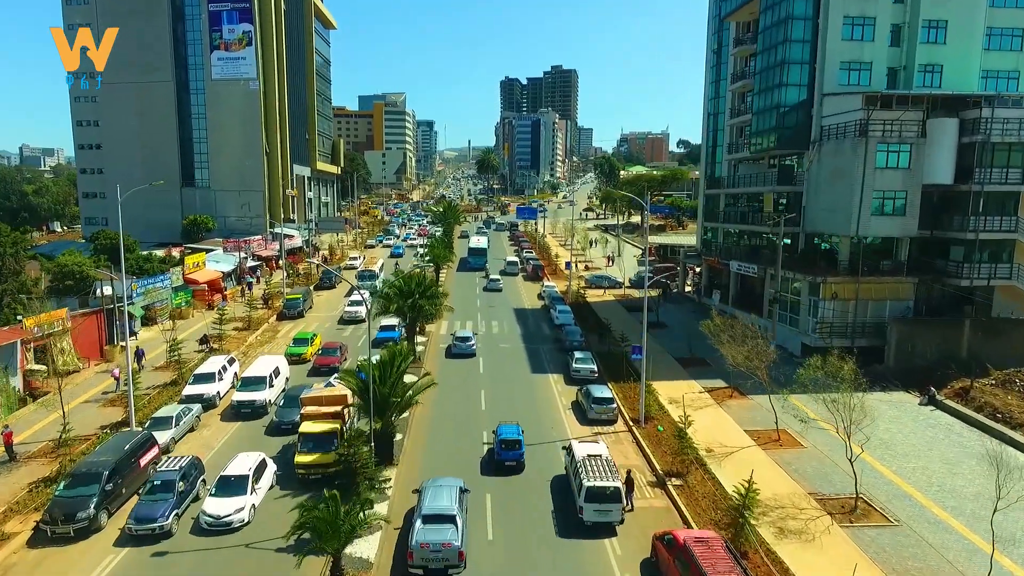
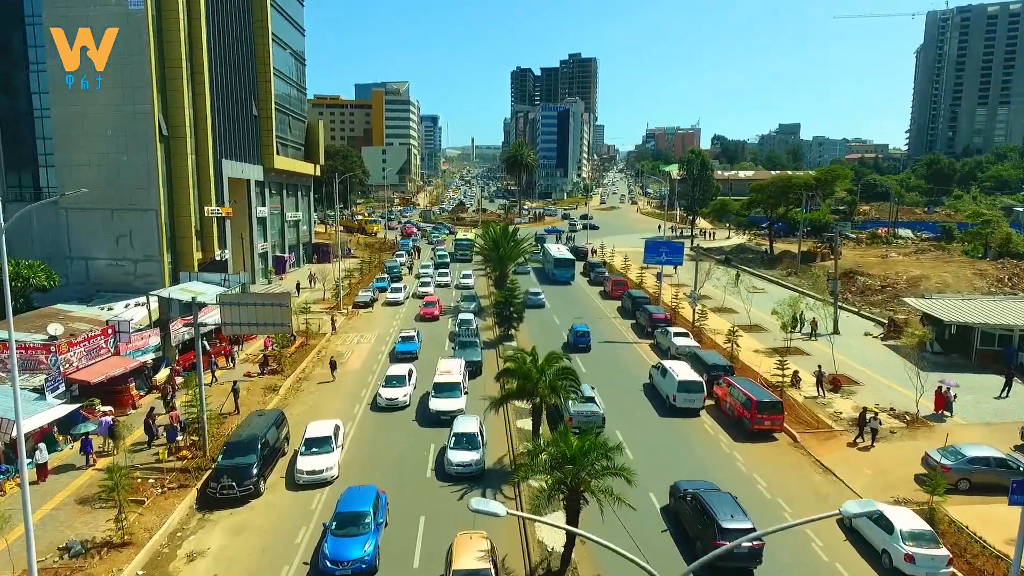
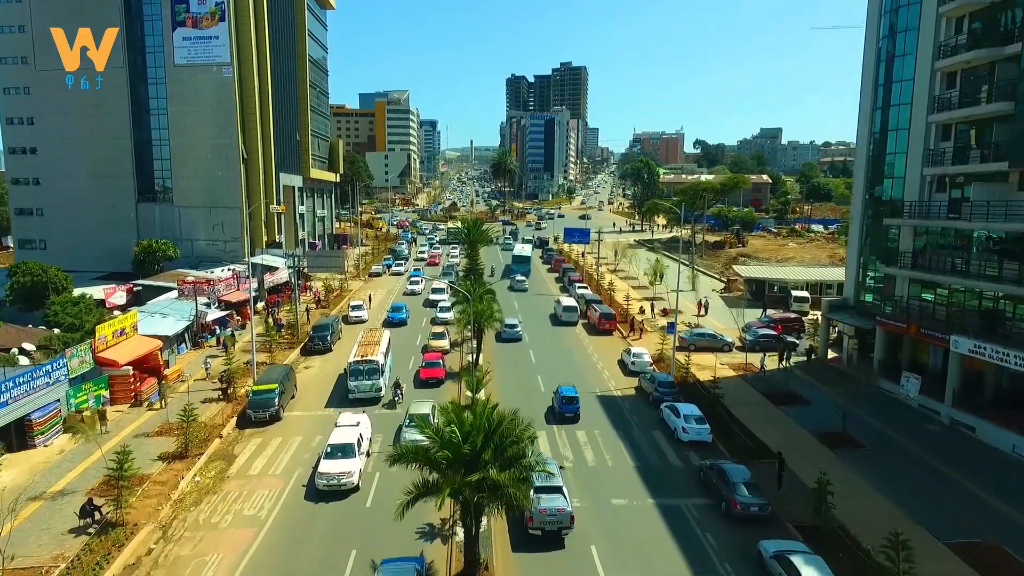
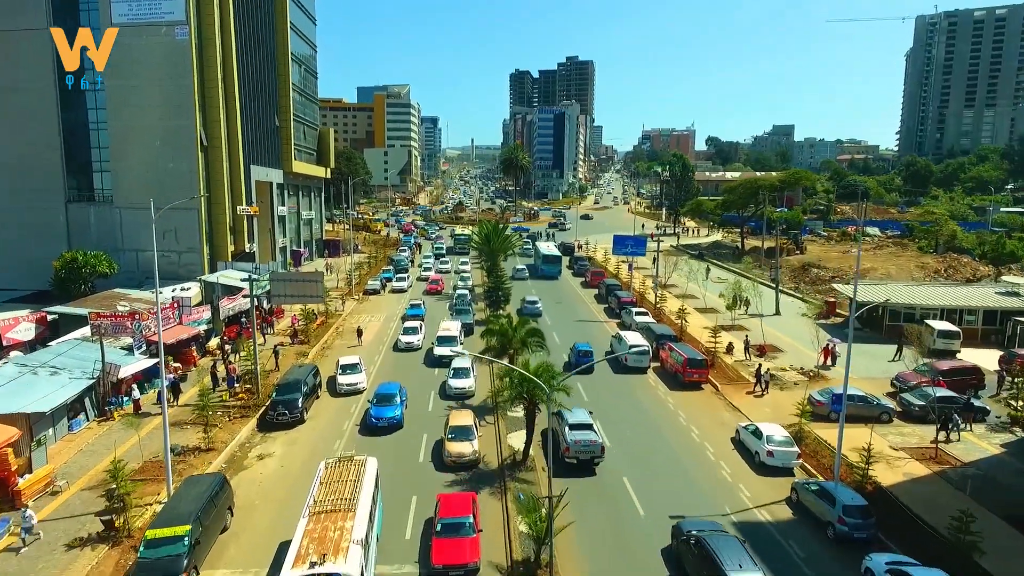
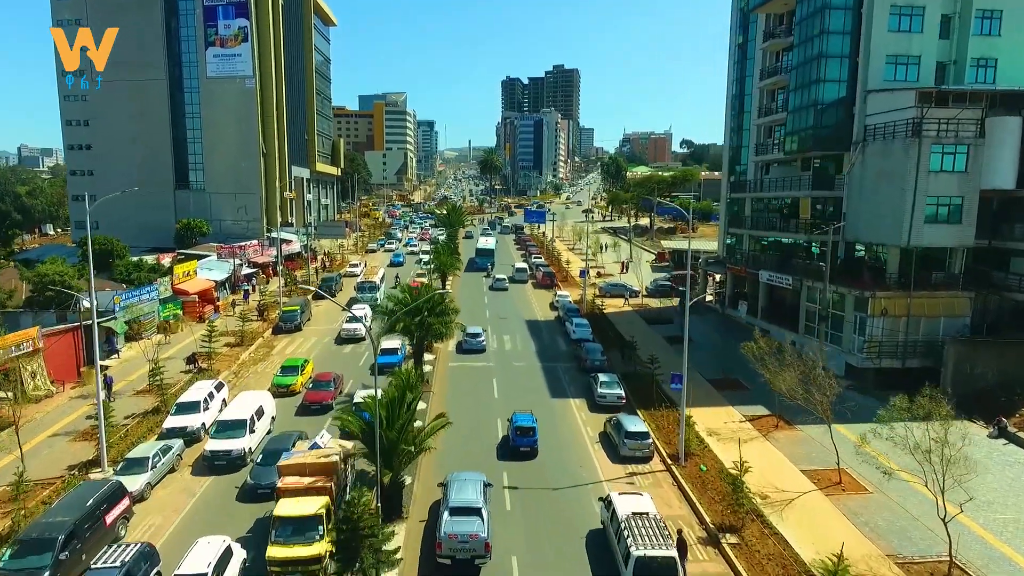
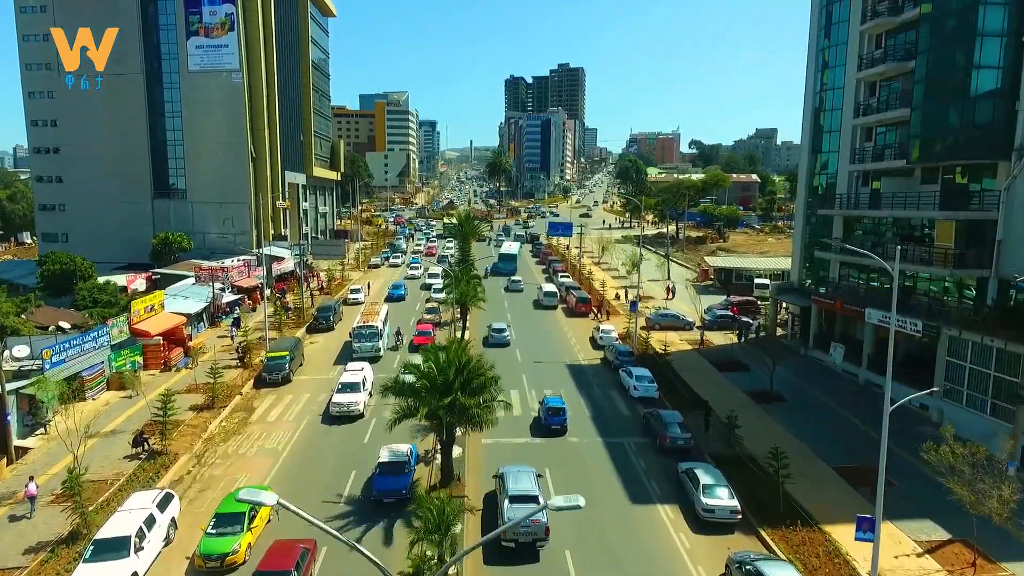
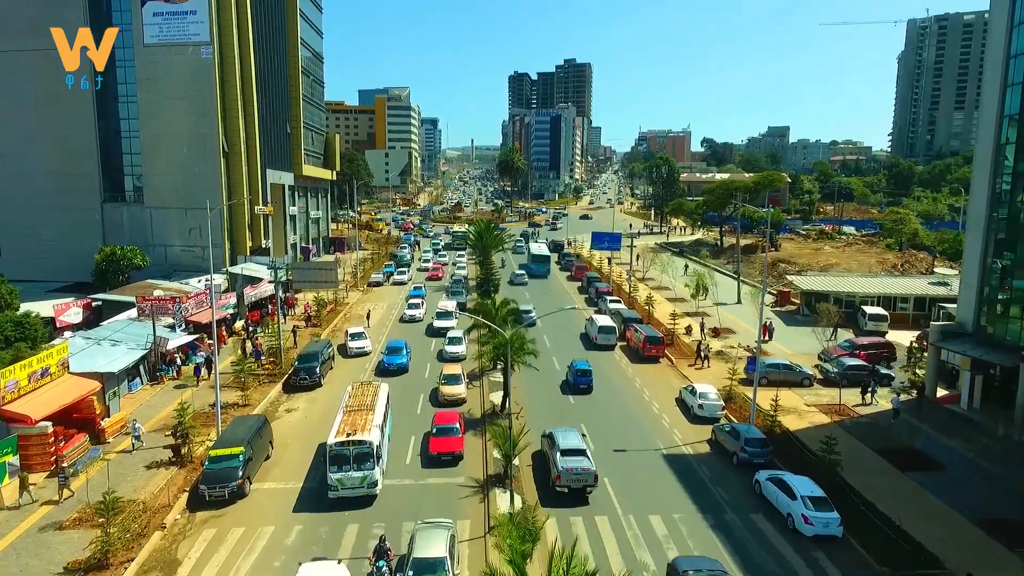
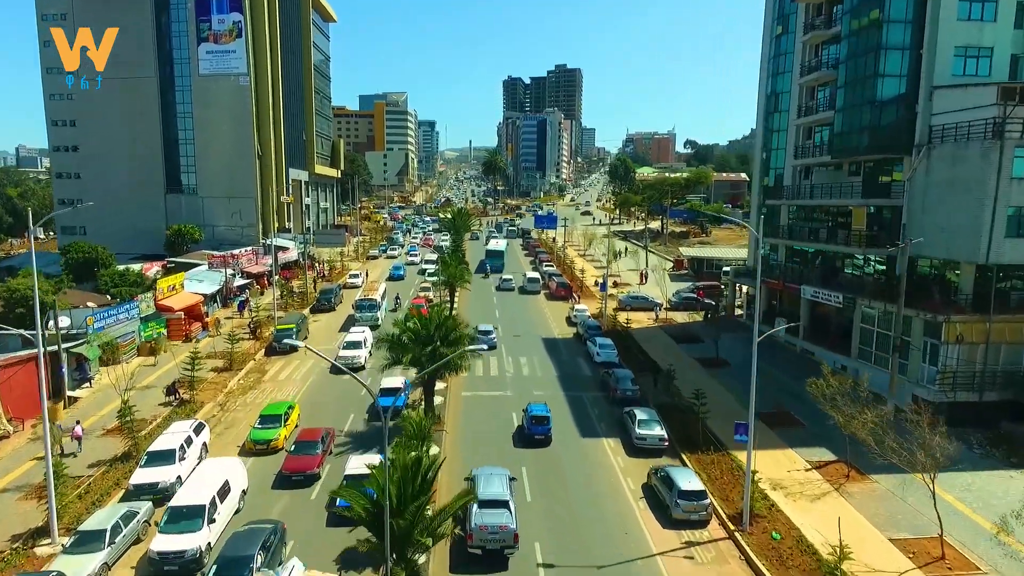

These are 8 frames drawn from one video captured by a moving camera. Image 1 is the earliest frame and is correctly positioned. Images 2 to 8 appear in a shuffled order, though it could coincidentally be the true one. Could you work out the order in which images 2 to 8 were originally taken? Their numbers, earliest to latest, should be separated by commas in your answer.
5, 8, 6, 3, 7, 4, 2
